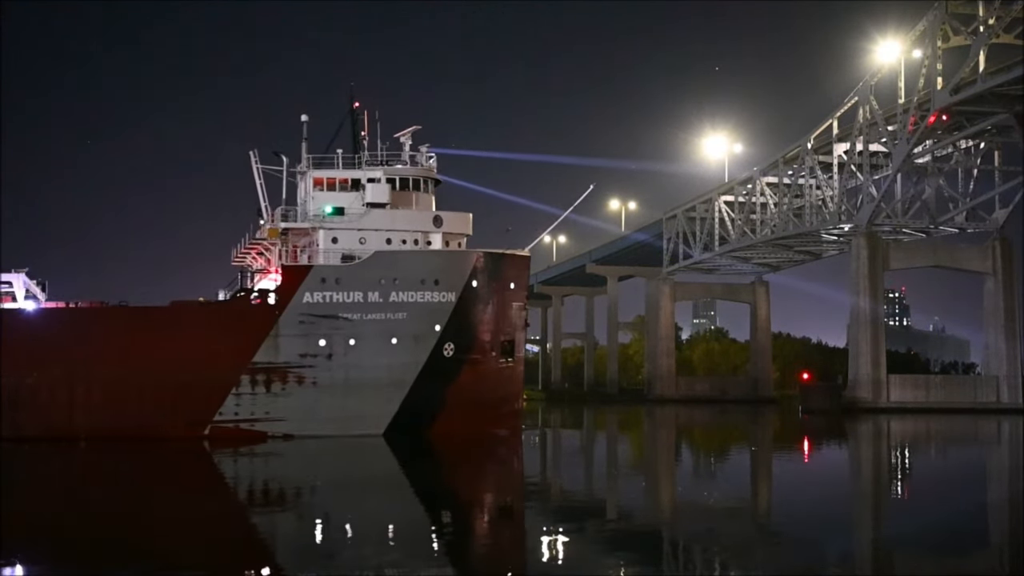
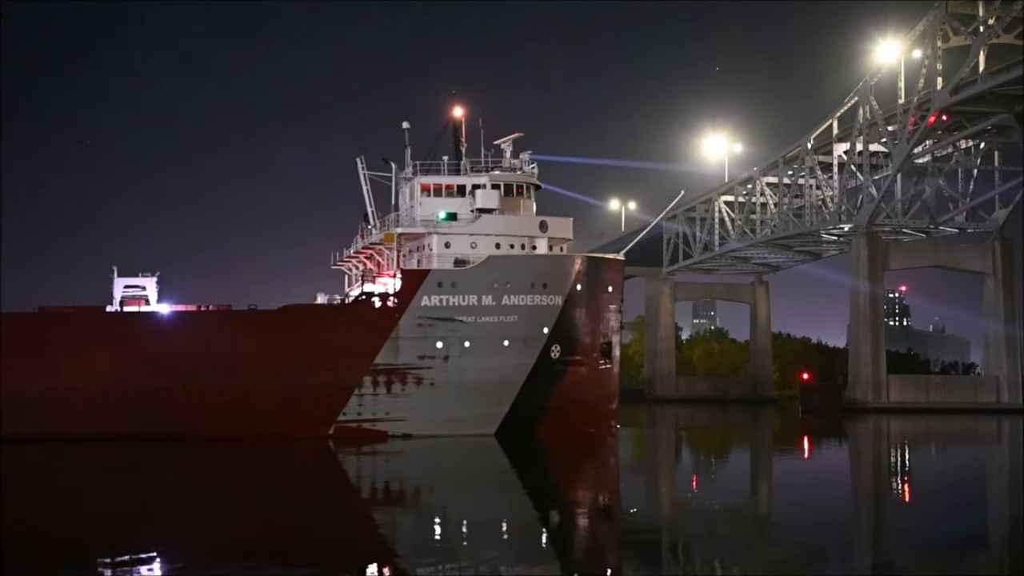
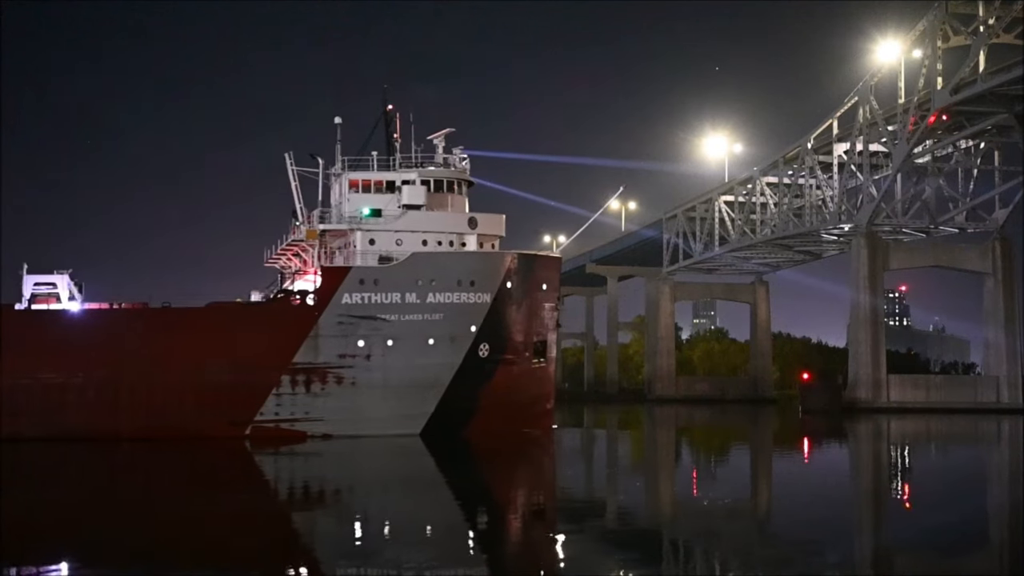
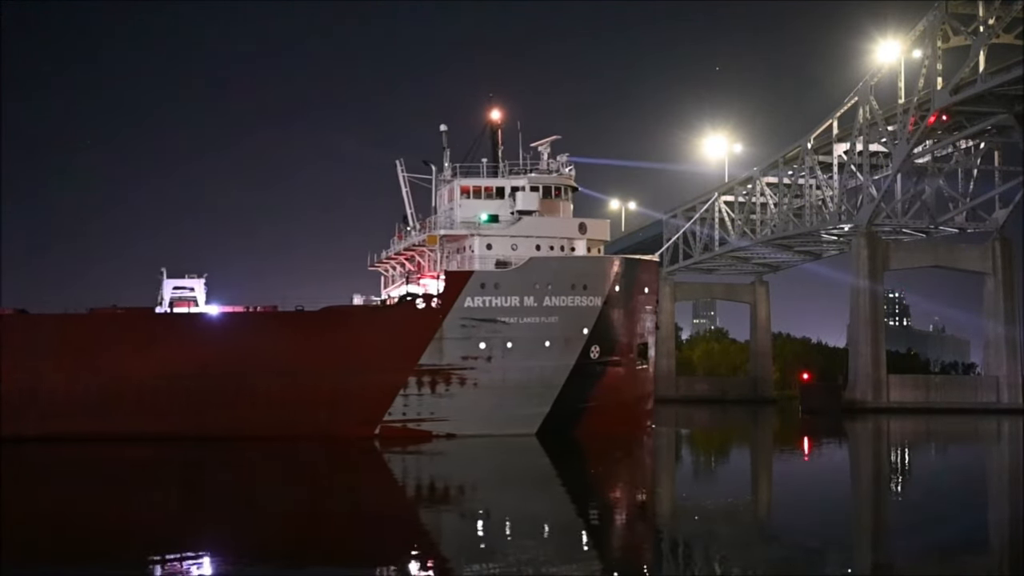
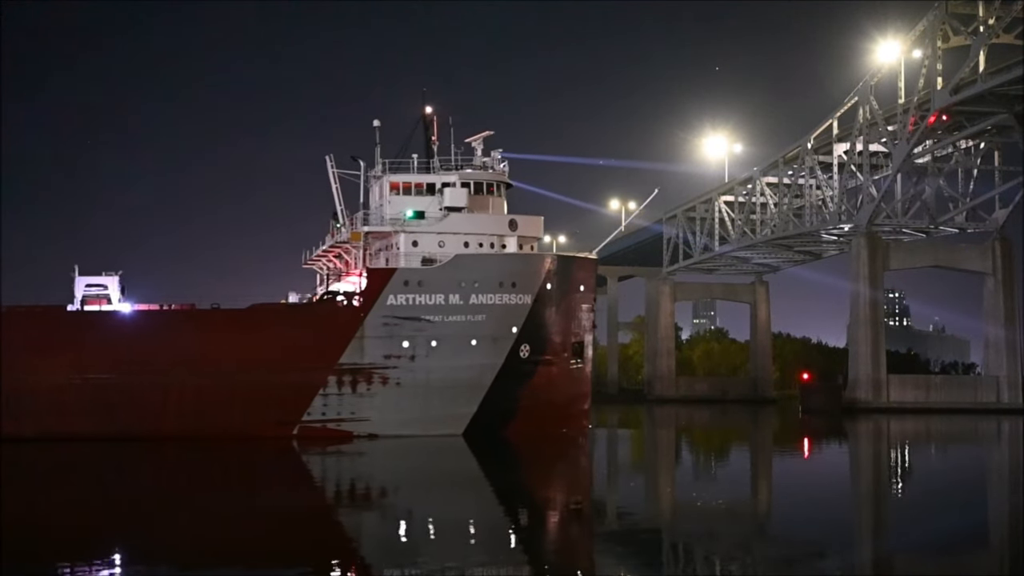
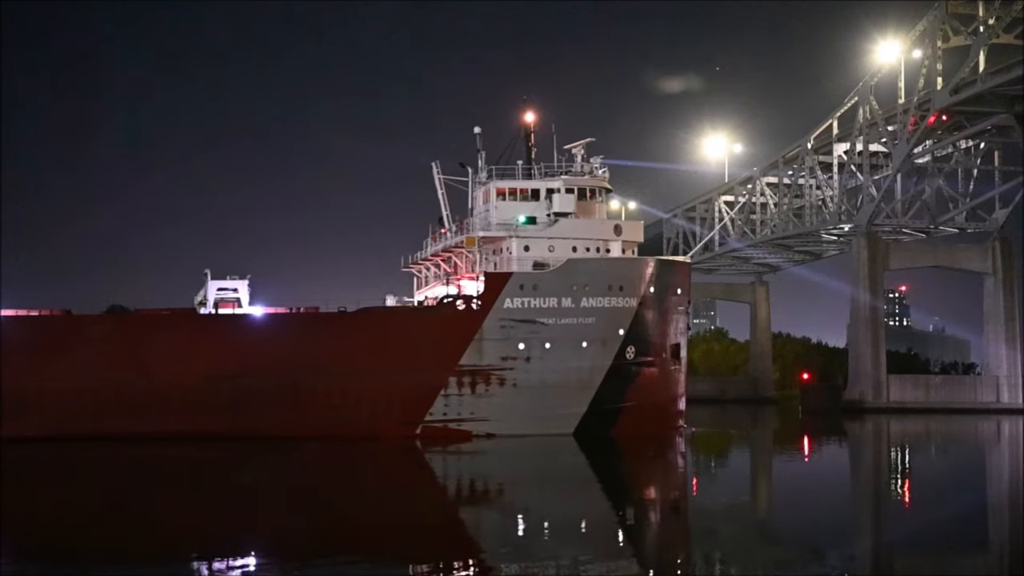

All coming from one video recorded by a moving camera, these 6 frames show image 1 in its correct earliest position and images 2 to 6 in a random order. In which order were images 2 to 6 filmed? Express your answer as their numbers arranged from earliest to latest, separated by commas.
3, 5, 2, 4, 6
